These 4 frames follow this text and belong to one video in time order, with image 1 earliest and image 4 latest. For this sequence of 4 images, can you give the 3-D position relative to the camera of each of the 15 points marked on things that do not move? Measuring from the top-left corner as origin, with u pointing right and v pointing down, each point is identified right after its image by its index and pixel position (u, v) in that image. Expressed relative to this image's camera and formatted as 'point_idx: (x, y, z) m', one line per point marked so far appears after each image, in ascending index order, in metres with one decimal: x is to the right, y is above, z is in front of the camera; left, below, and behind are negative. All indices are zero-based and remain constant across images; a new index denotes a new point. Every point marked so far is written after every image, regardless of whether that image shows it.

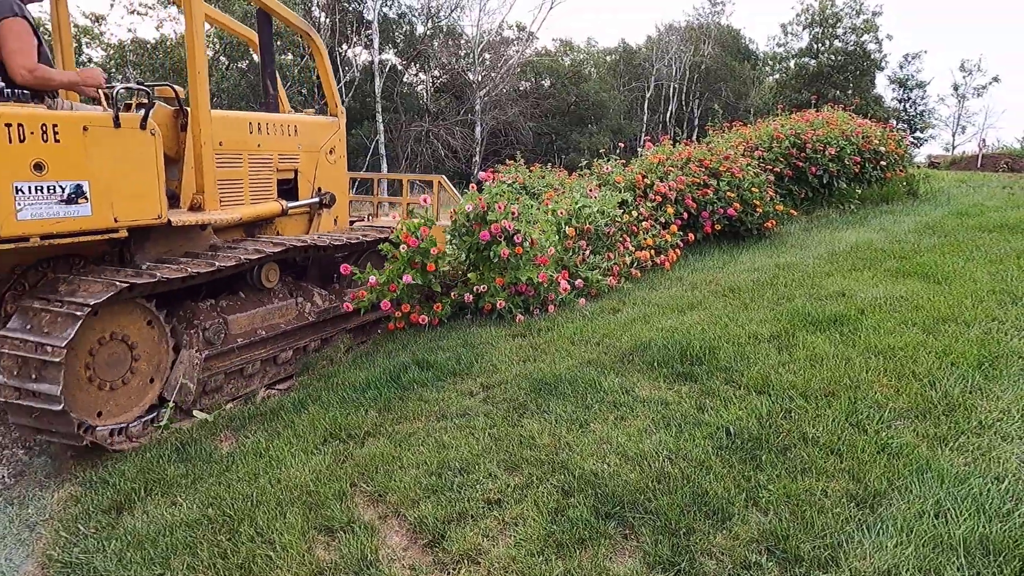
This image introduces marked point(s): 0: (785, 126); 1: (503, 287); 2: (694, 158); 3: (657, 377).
0: (+3.5, +2.1, +8.4) m
1: (-0.1, 0.0, +5.2) m
2: (+1.9, +1.4, +7.0) m
3: (+0.8, -0.5, +3.5) m
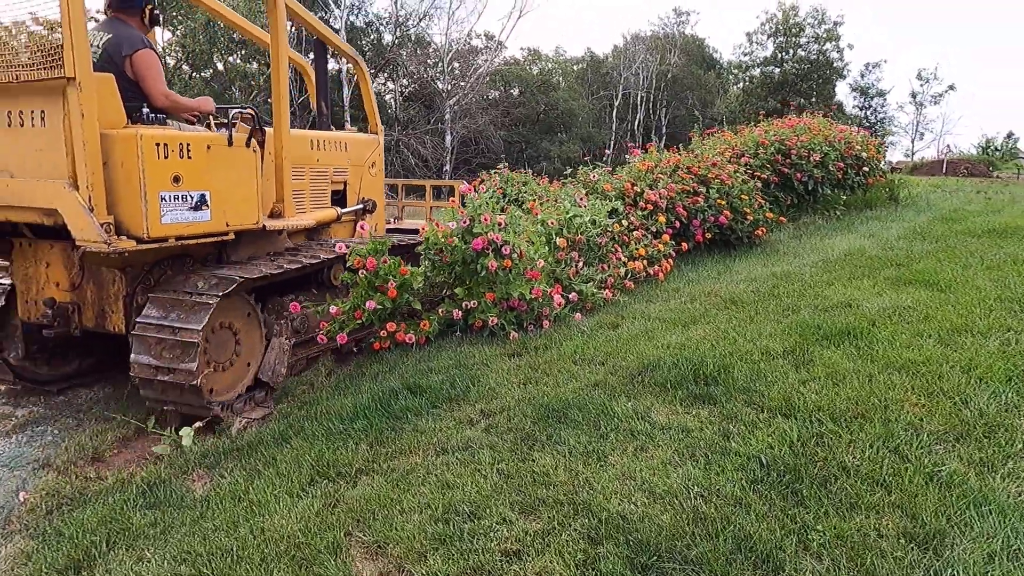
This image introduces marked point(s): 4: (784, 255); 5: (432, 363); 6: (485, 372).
0: (+3.2, +2.0, +8.3) m
1: (-0.1, -0.1, +4.9) m
2: (+1.7, +1.3, +6.8) m
3: (+0.8, -0.6, +3.3) m
4: (+2.7, +0.3, +6.5) m
5: (-0.5, -0.5, +4.4) m
6: (-0.2, -0.5, +4.0) m
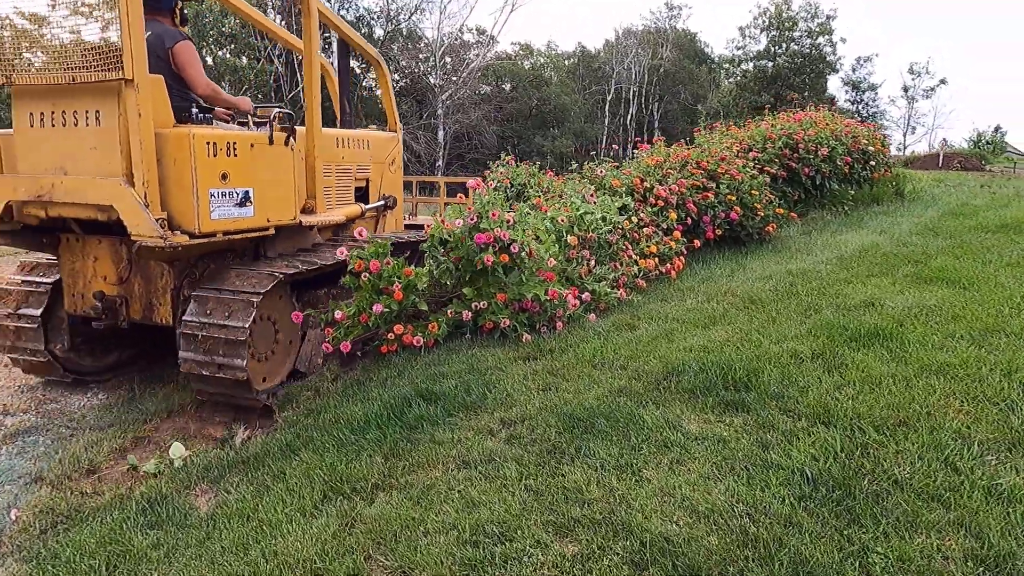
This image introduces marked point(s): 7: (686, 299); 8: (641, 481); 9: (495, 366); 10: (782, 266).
0: (+3.2, +2.0, +8.2) m
1: (0.0, -0.1, +4.7) m
2: (+1.8, +1.3, +6.7) m
3: (+0.9, -0.6, +3.1) m
4: (+2.7, +0.3, +6.4) m
5: (-0.4, -0.5, +4.2) m
6: (-0.1, -0.5, +3.8) m
7: (+1.3, -0.1, +5.0) m
8: (+0.5, -0.7, +2.5) m
9: (-0.1, -0.5, +4.1) m
10: (+2.4, +0.2, +5.8) m
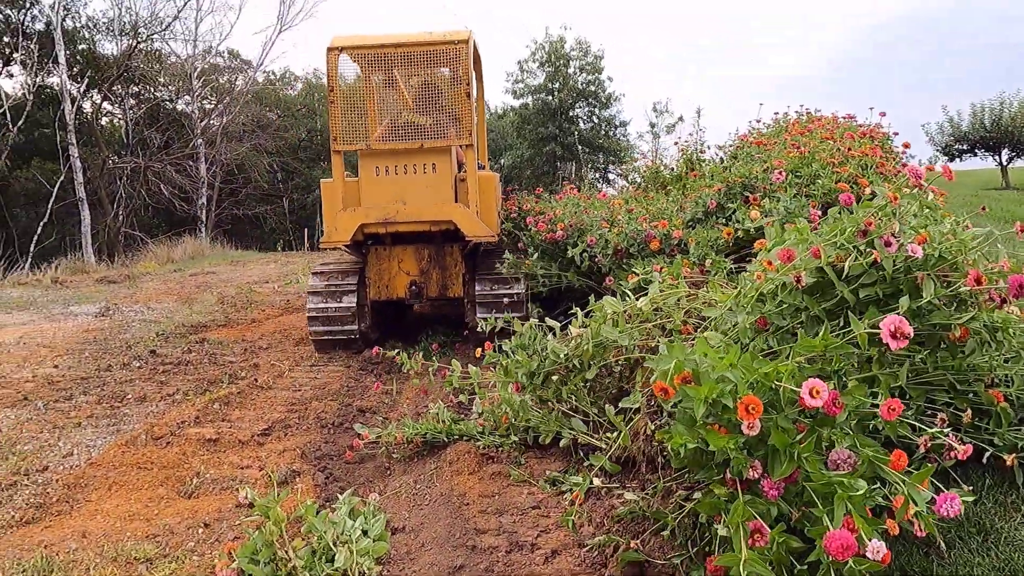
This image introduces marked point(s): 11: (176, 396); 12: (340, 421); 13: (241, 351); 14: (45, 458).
0: (+3.4, +1.7, +6.8) m
1: (+1.8, -0.4, +2.3) m
2: (+2.7, +1.0, +4.9) m
3: (+3.3, -0.7, +1.2) m
4: (+3.7, +0.1, +4.9) m
5: (+1.6, -0.8, +1.7) m
6: (+2.1, -0.8, +1.5) m
7: (+2.9, -0.3, +3.1) m
8: (+3.1, -0.9, +0.5) m
9: (+2.0, -0.8, +1.7) m
10: (+3.6, 0.0, +4.2) m
11: (-2.7, -0.9, +5.4) m
12: (-1.2, -1.0, +4.8) m
13: (-2.8, -0.7, +6.9) m
14: (-2.9, -1.1, +4.1) m
